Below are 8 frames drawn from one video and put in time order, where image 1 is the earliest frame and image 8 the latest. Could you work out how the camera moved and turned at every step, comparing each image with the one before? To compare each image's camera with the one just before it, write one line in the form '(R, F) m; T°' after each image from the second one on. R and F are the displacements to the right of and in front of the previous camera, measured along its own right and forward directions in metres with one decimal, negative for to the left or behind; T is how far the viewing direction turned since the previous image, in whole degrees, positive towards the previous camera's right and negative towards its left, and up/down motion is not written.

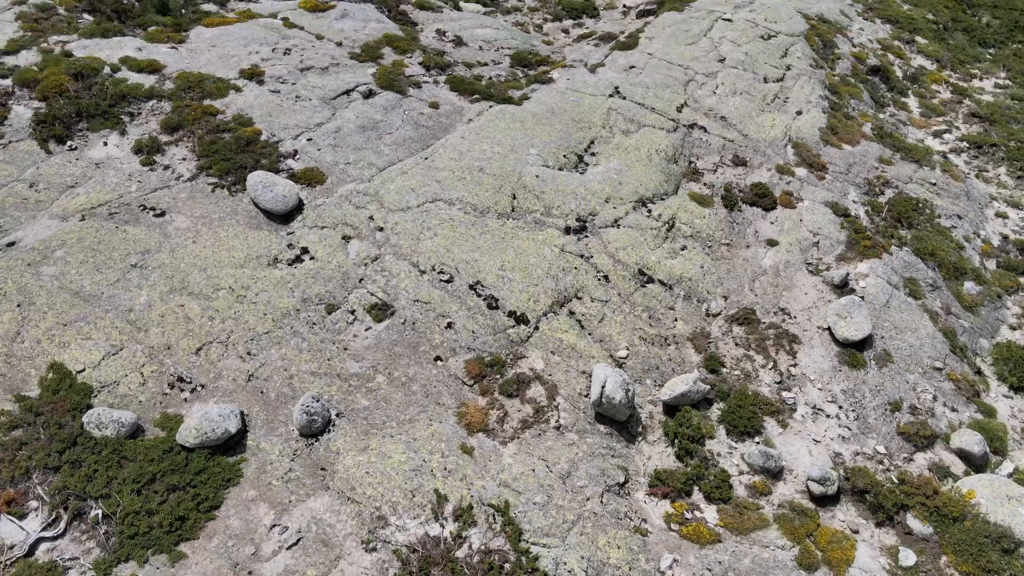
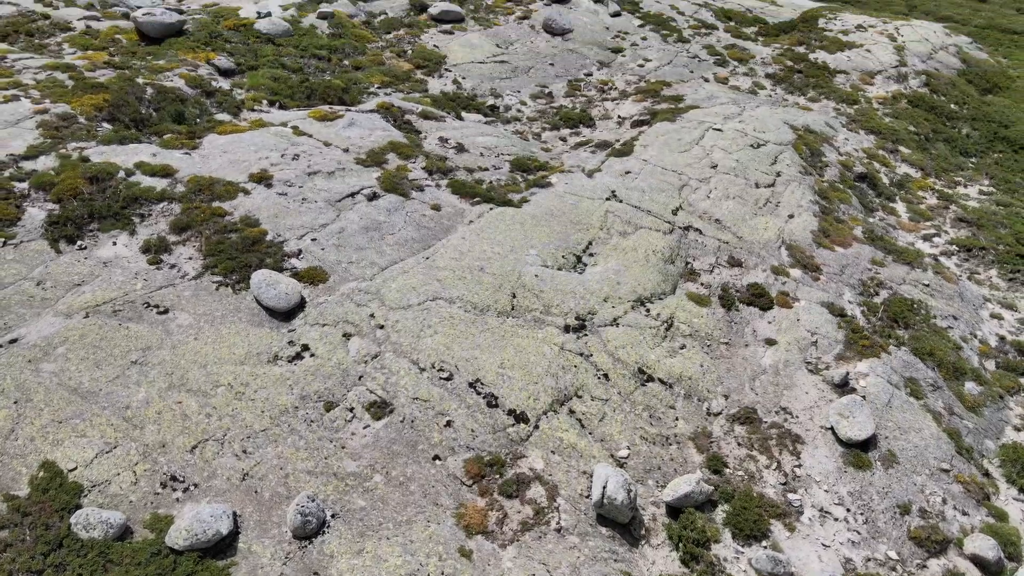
(0.0, -0.1) m; 0°
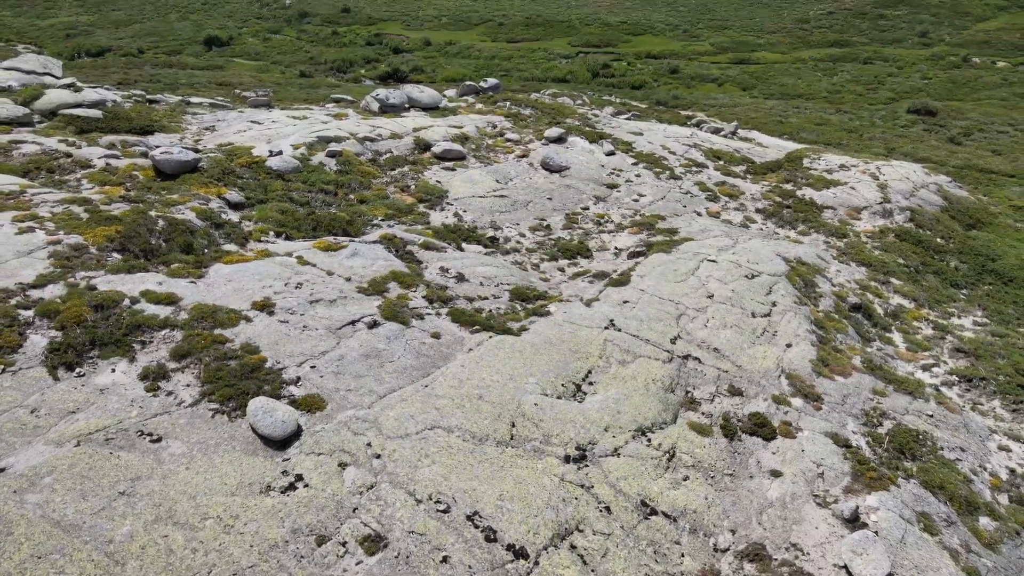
(0.0, -0.1) m; 0°
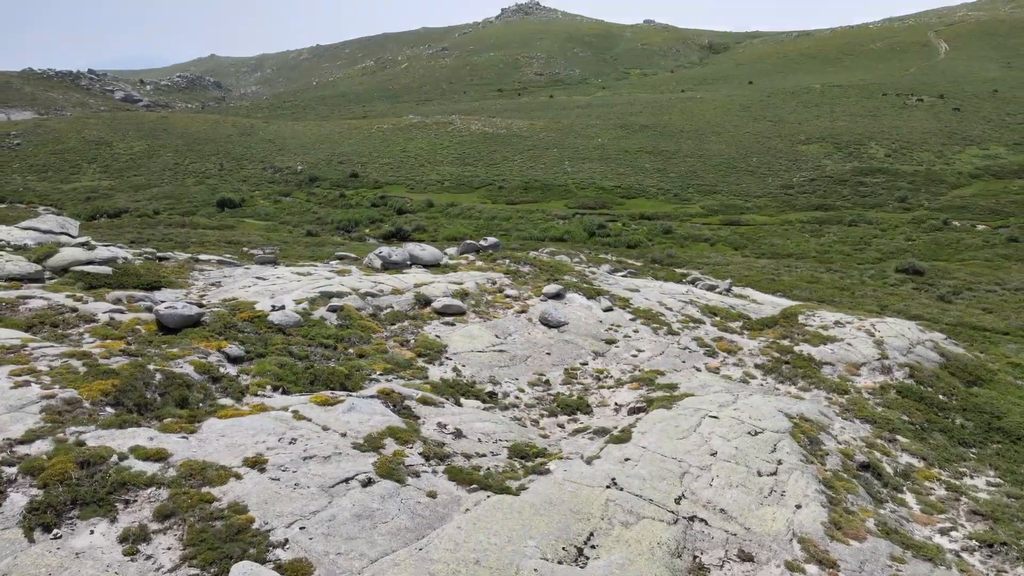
(0.0, -0.3) m; 0°
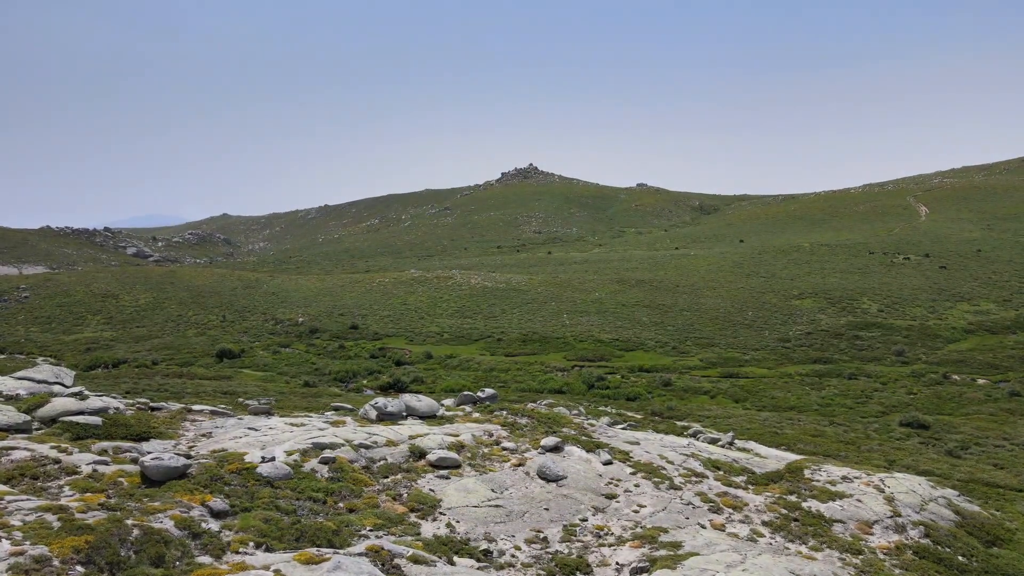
(+0.1, -0.8) m; 0°
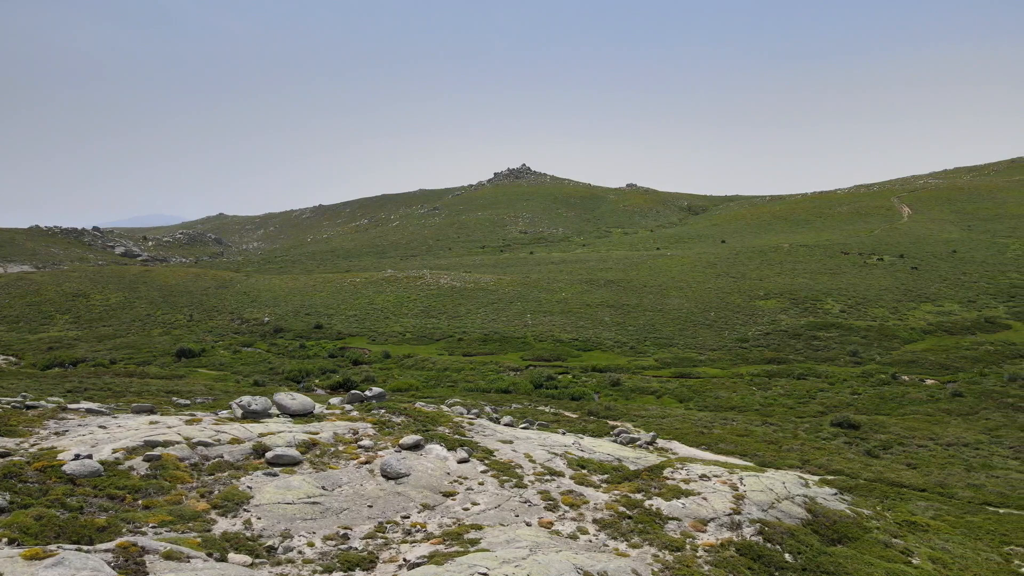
(+7.1, -0.2) m; 0°
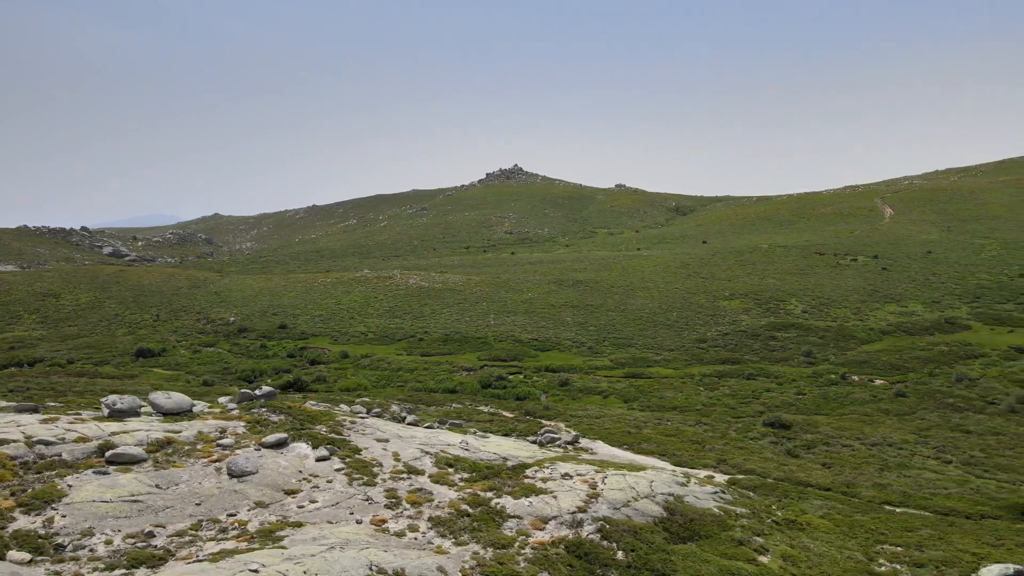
(+7.0, -0.2) m; 0°
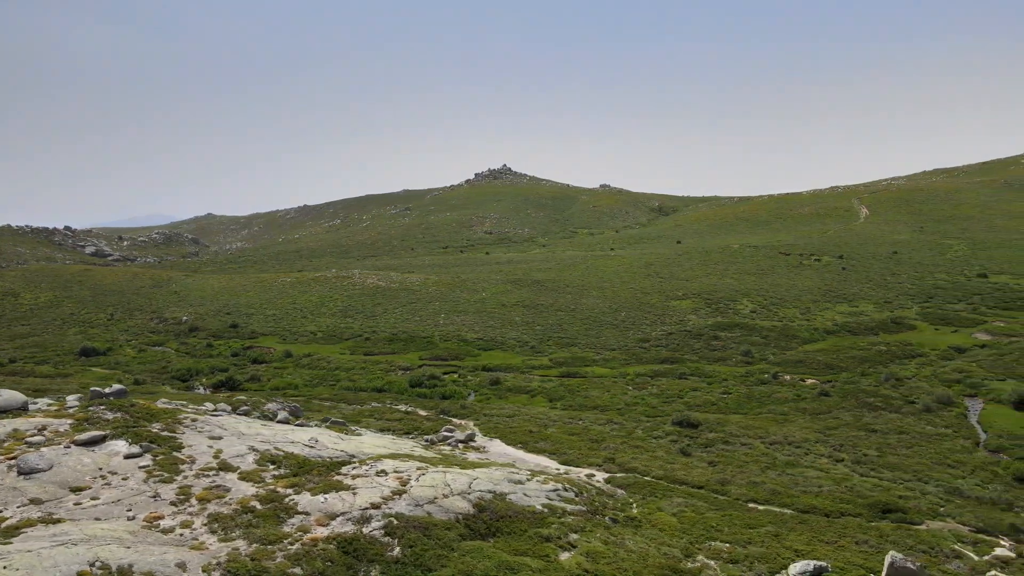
(+9.7, -0.2) m; 0°
